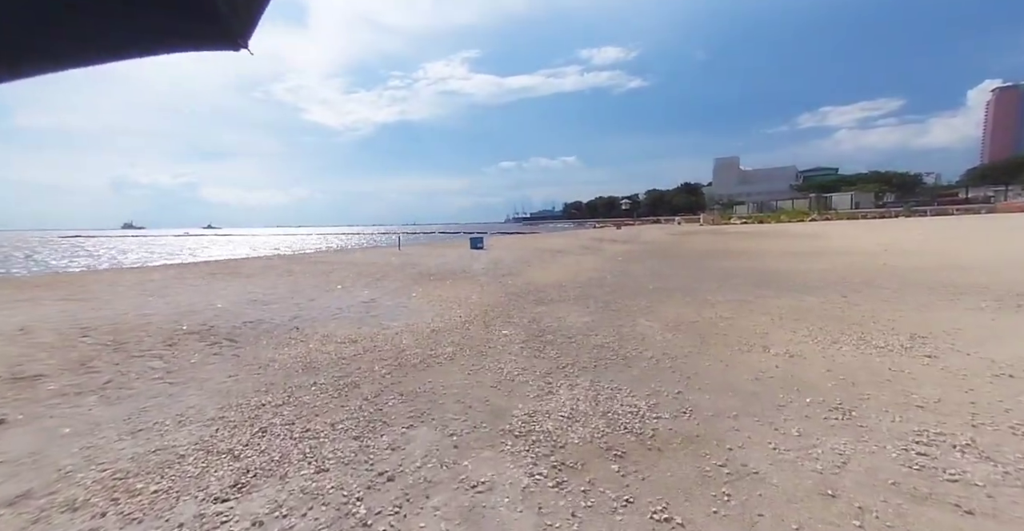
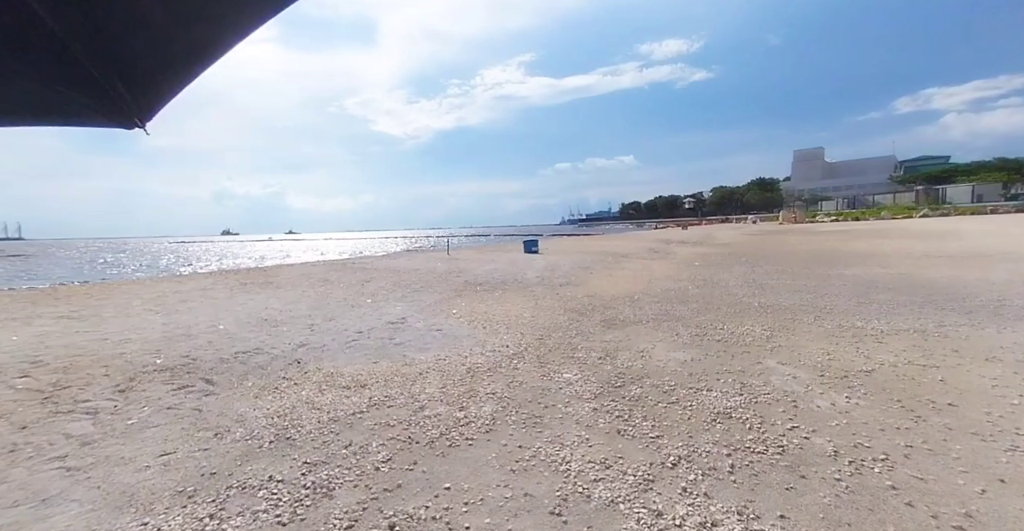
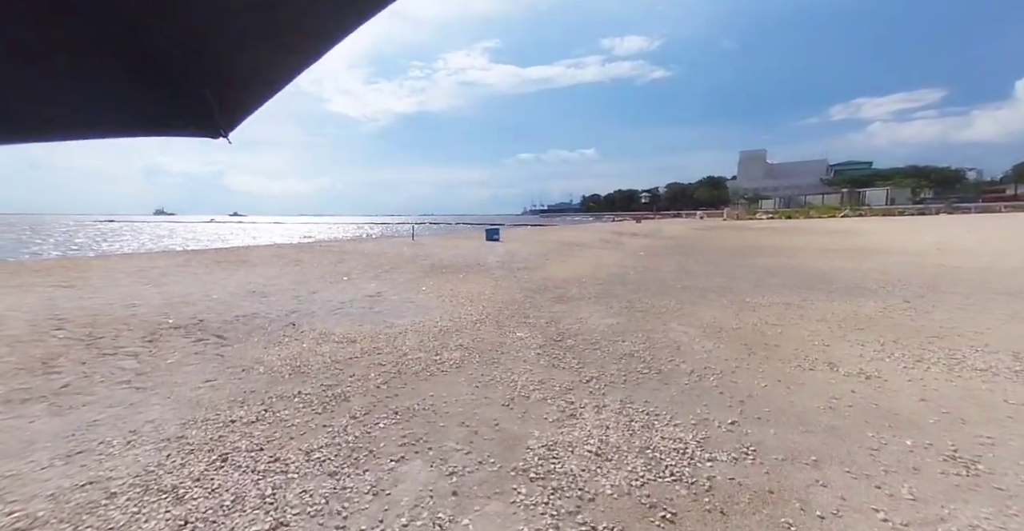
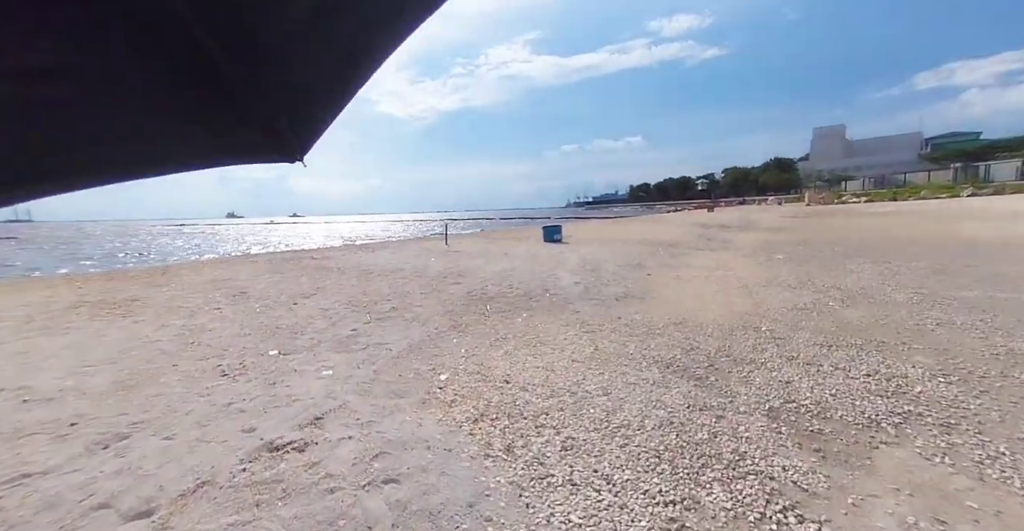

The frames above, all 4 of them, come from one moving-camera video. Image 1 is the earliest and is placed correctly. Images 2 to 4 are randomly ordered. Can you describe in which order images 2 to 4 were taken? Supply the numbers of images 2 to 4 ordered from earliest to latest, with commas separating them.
3, 2, 4
